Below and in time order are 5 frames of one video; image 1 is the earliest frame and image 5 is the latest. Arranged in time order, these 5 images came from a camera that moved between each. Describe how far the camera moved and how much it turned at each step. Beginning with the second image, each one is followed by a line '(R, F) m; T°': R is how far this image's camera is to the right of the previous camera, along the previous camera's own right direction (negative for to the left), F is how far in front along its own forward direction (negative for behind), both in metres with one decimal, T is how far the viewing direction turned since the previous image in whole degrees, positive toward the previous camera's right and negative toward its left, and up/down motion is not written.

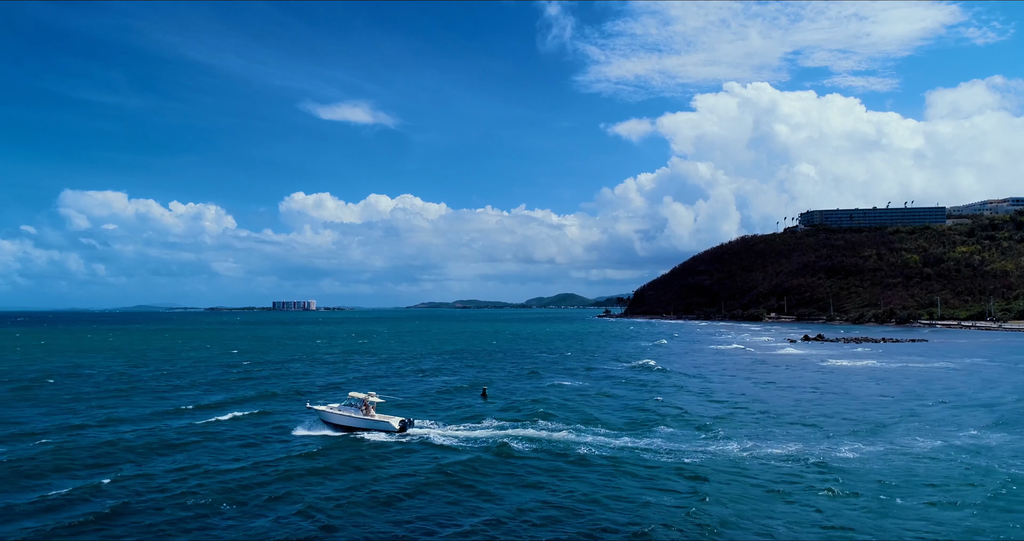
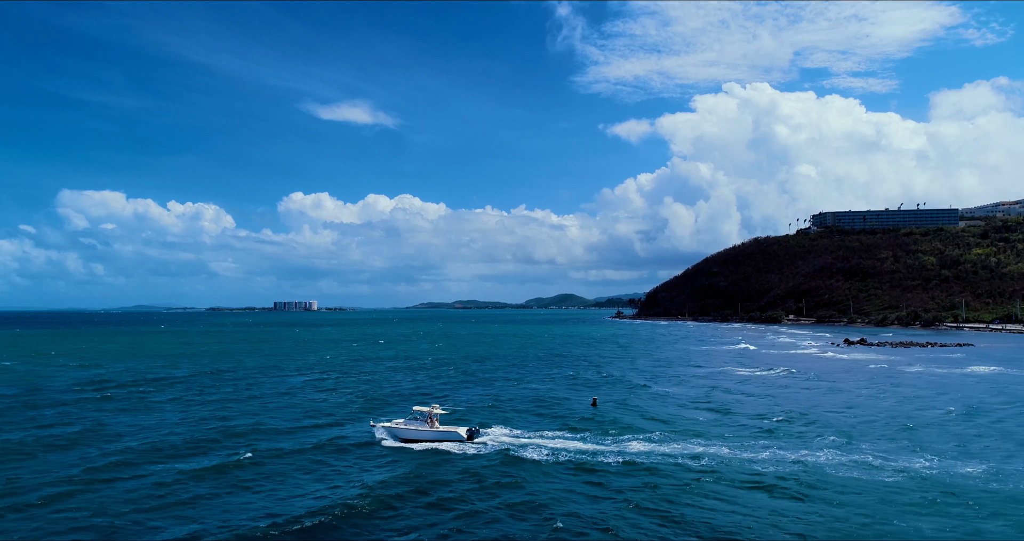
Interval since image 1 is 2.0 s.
(-7.6, 0.0) m; 0°
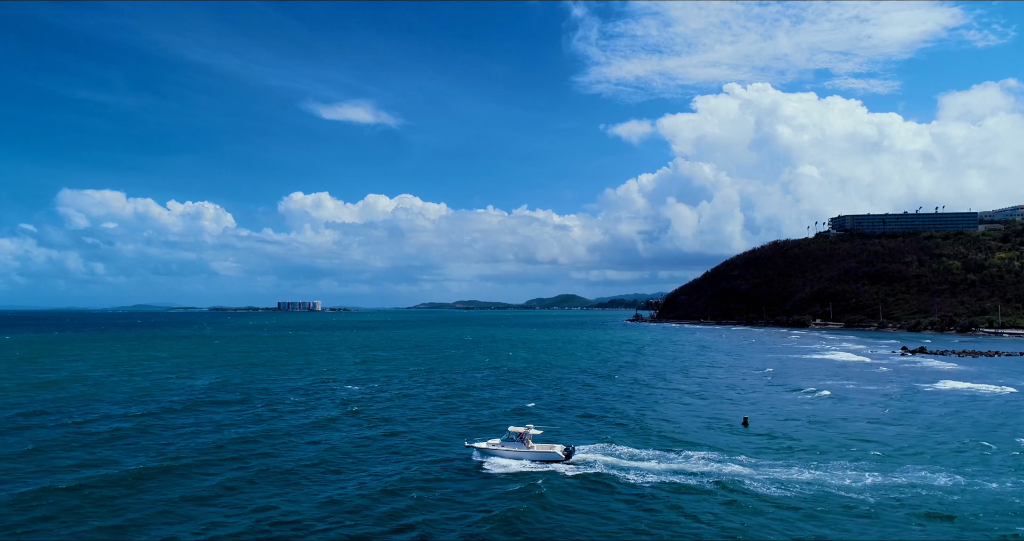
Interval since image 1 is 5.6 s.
(-10.2, -0.3) m; 0°
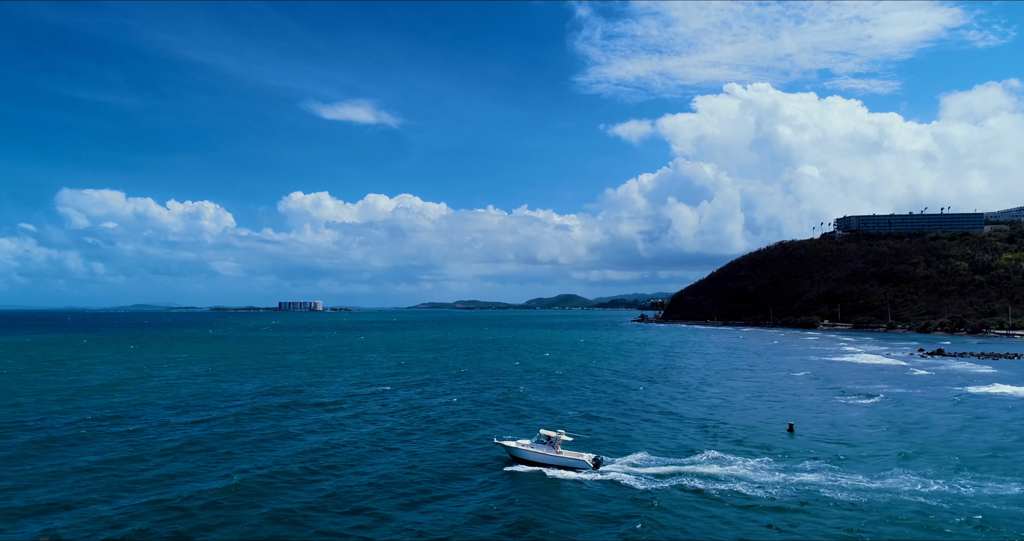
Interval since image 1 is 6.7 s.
(-3.1, +0.1) m; 0°
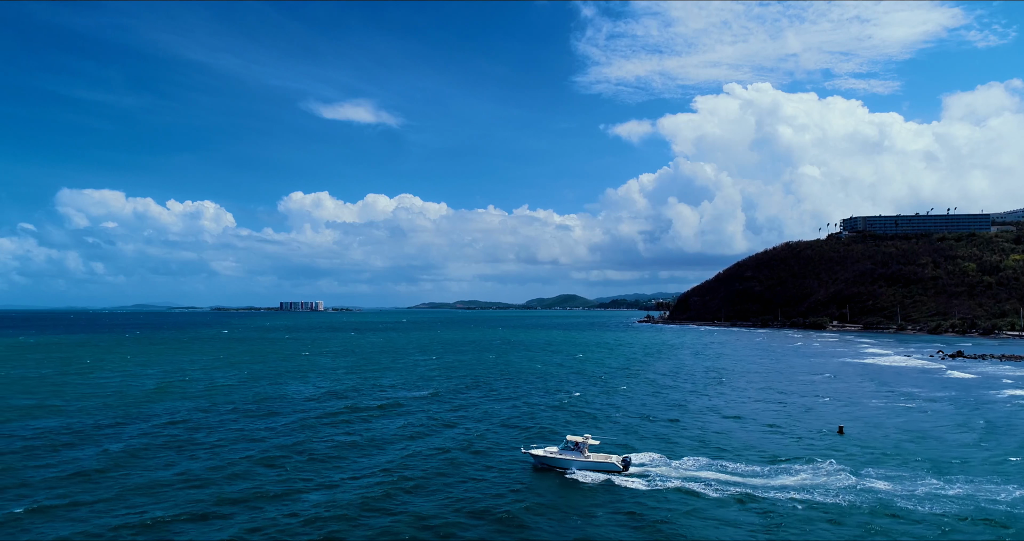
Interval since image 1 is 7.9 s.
(-3.5, -0.2) m; 0°
